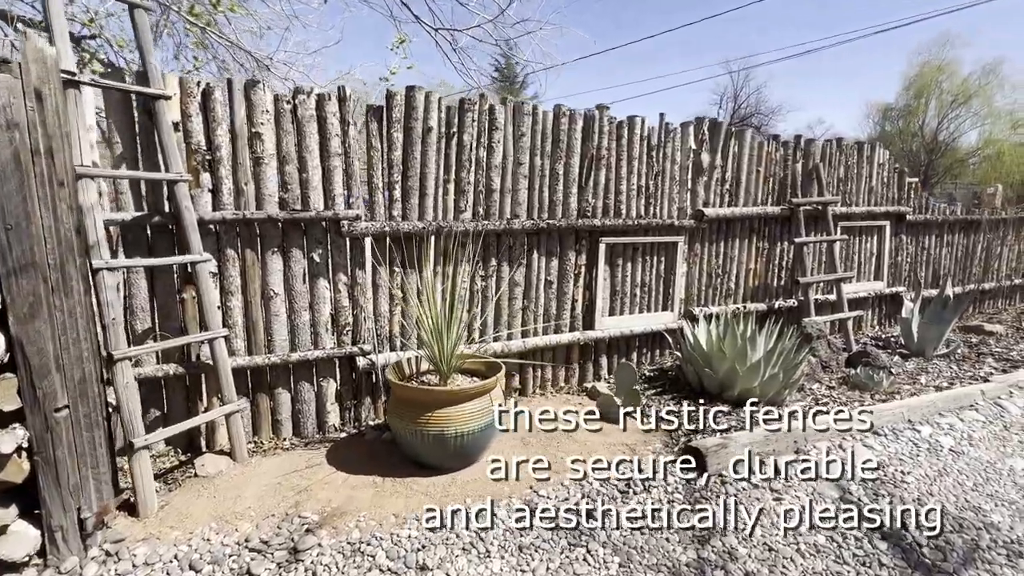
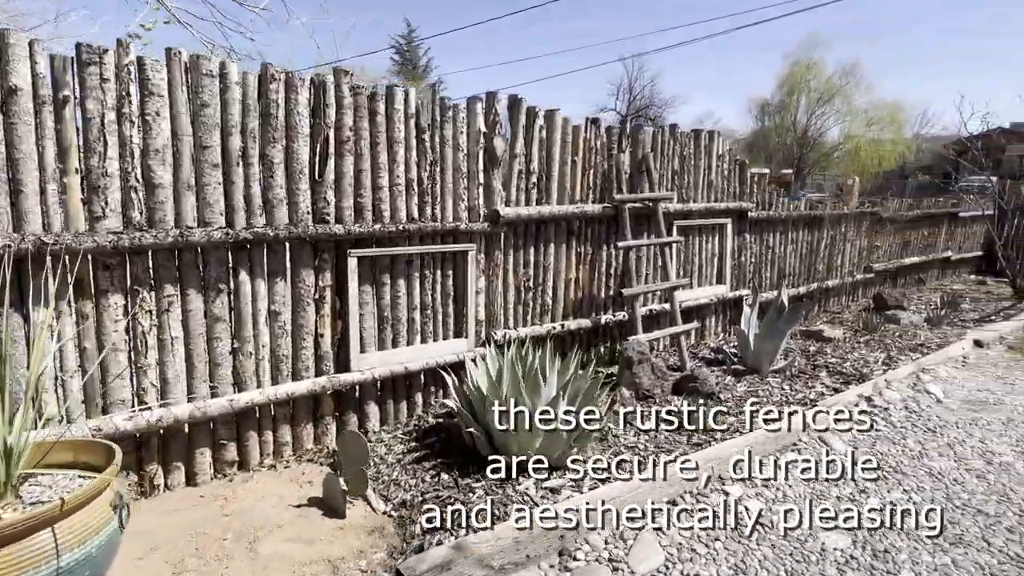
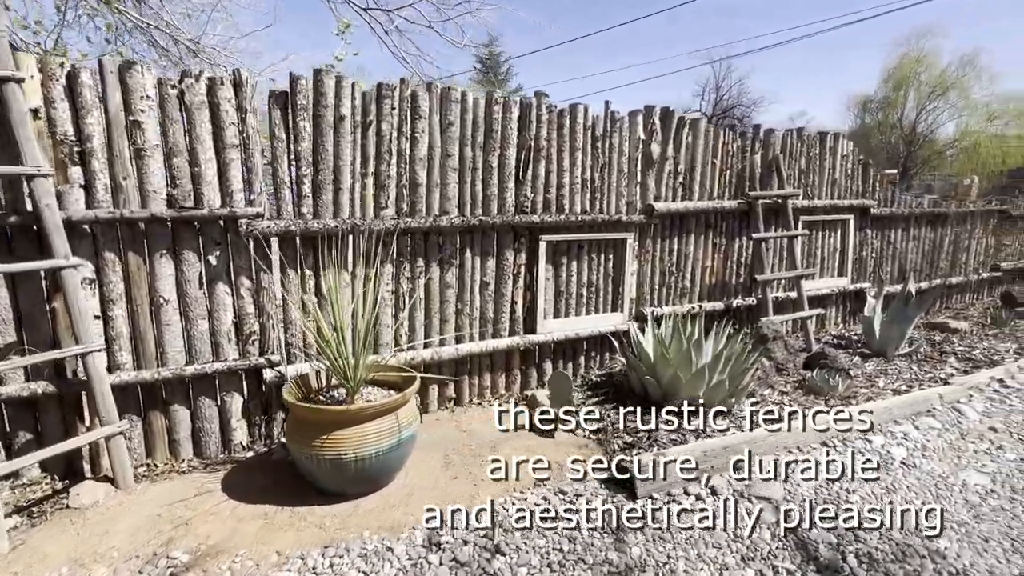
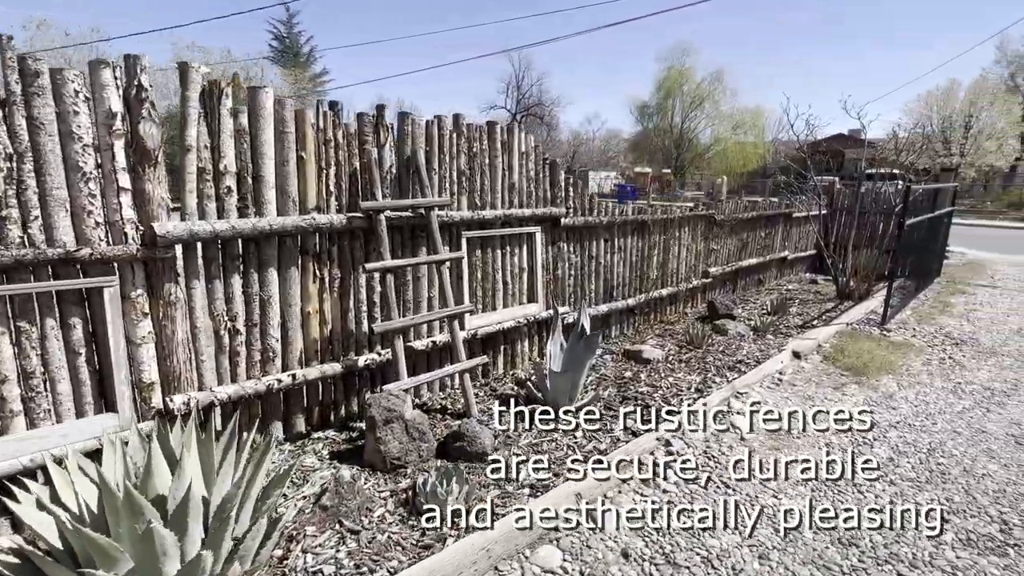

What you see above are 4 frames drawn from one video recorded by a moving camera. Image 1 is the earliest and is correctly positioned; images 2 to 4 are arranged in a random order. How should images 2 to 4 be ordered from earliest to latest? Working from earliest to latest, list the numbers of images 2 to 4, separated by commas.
3, 2, 4
